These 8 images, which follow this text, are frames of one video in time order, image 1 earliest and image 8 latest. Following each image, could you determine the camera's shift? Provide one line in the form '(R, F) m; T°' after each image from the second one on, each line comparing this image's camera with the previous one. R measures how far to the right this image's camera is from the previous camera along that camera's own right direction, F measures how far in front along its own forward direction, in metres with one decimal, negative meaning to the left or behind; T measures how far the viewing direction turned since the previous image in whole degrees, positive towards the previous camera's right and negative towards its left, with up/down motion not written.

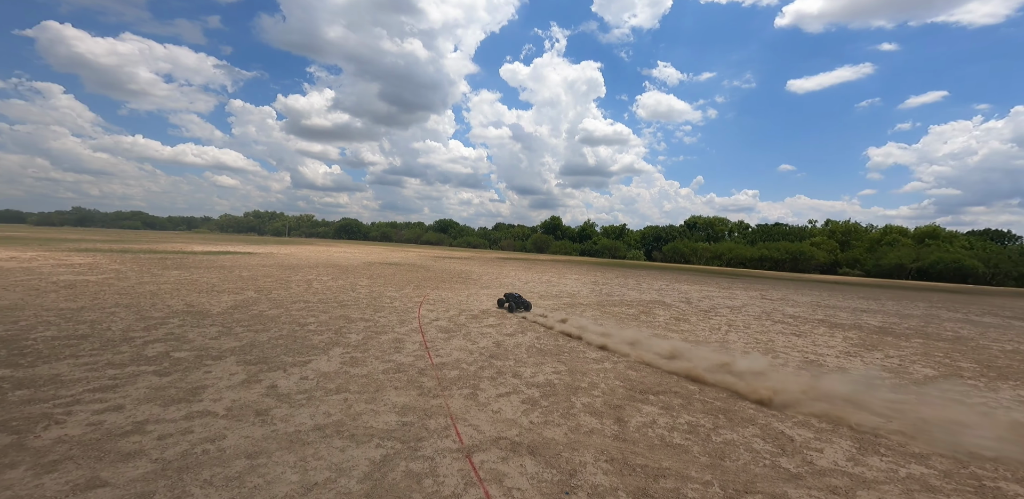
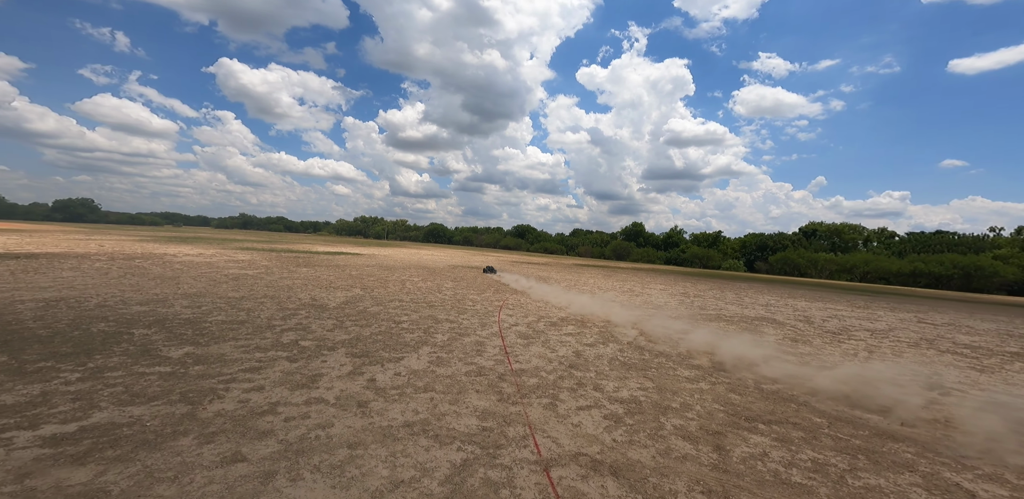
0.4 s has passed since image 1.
(-0.1, +0.1) m; -12°
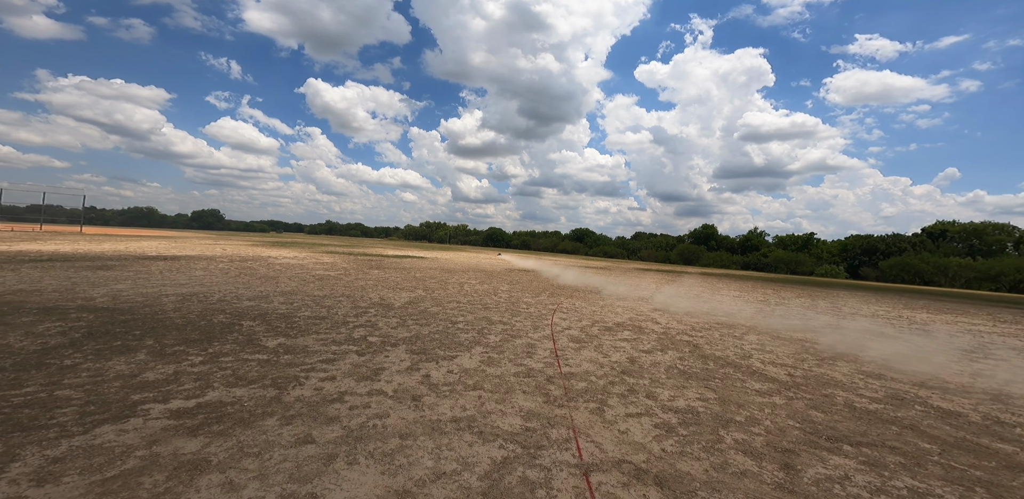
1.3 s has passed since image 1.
(+0.2, 0.0) m; -9°
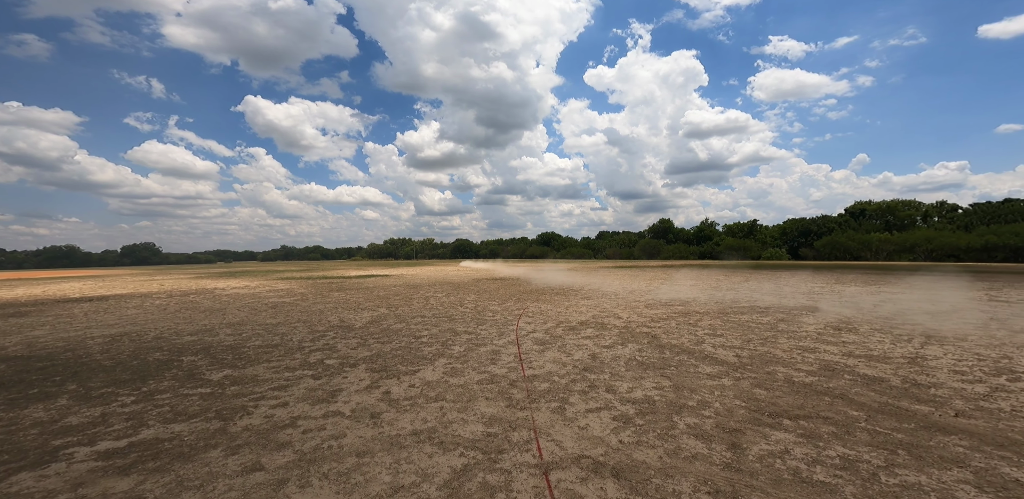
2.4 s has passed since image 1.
(+0.2, -0.1) m; +5°
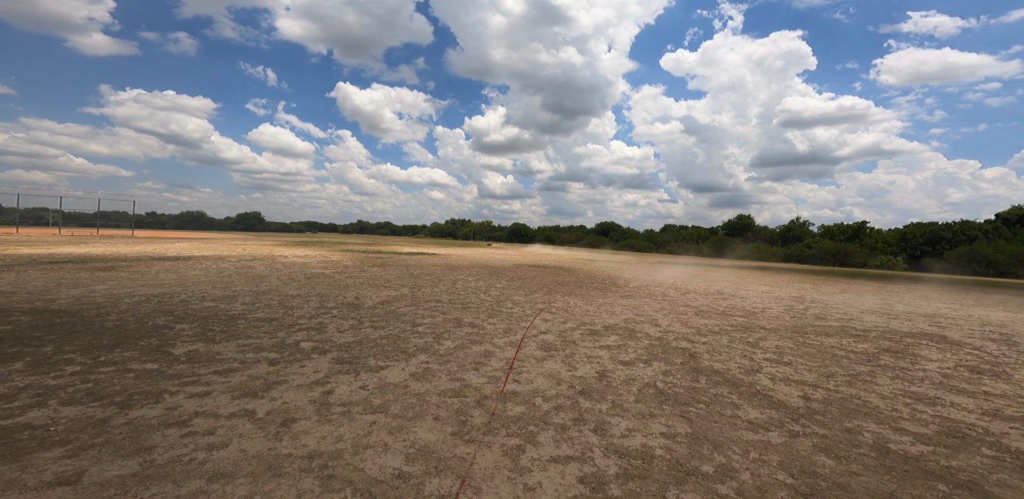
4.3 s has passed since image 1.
(+1.0, +1.3) m; -9°
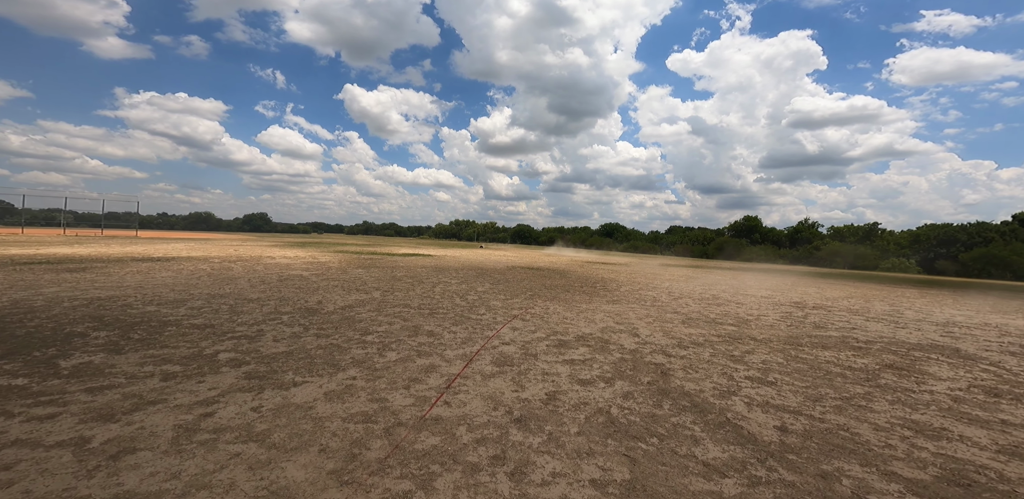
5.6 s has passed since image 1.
(+1.0, +0.8) m; -1°
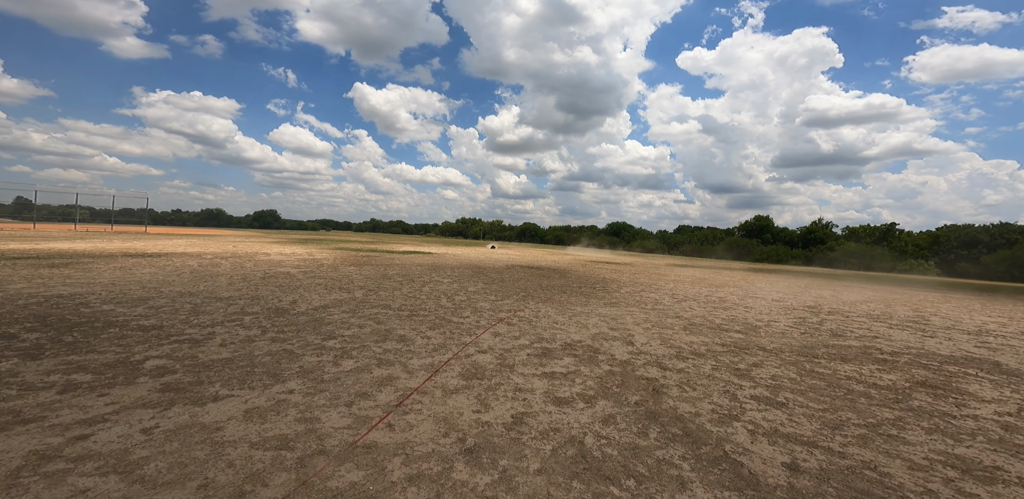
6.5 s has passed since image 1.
(+0.5, +0.8) m; -1°
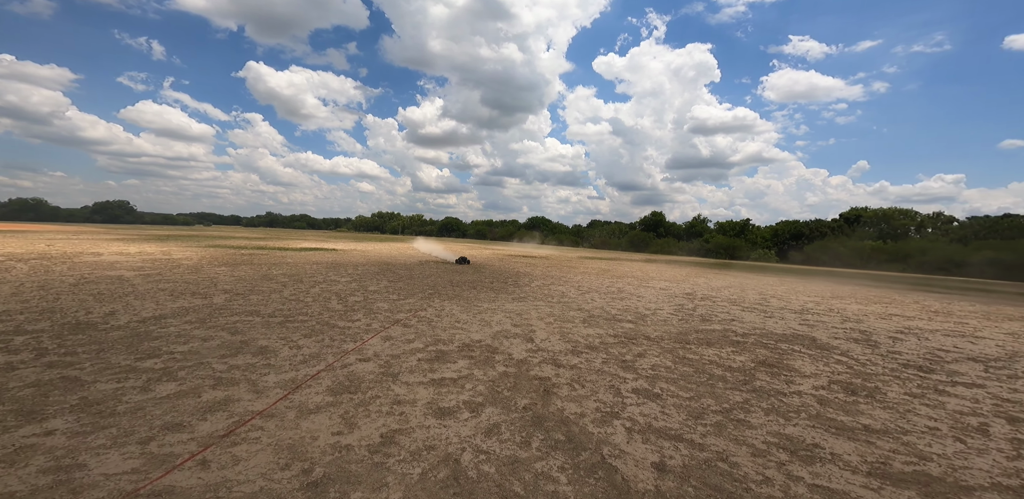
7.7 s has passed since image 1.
(+0.6, +0.5) m; +12°
